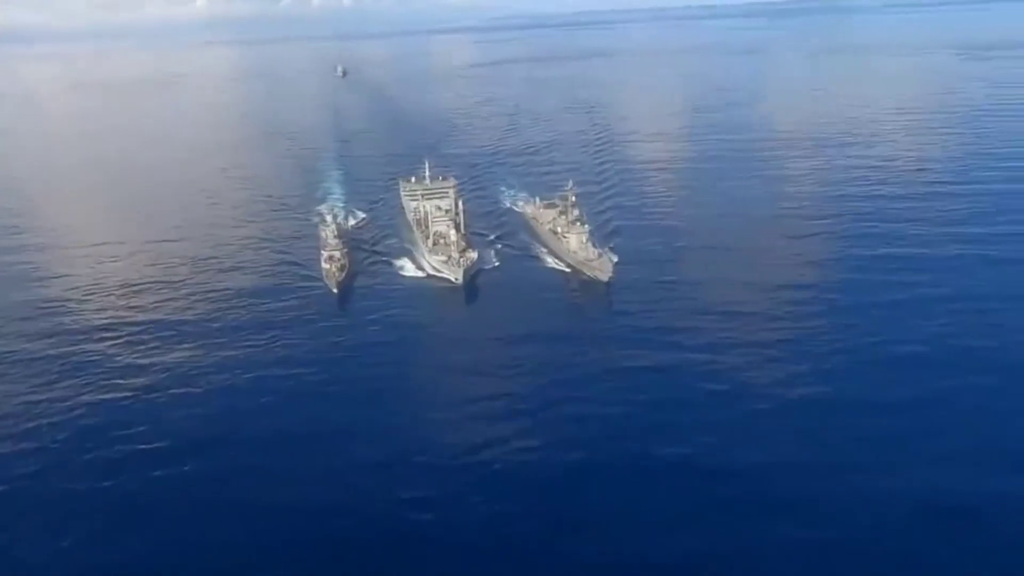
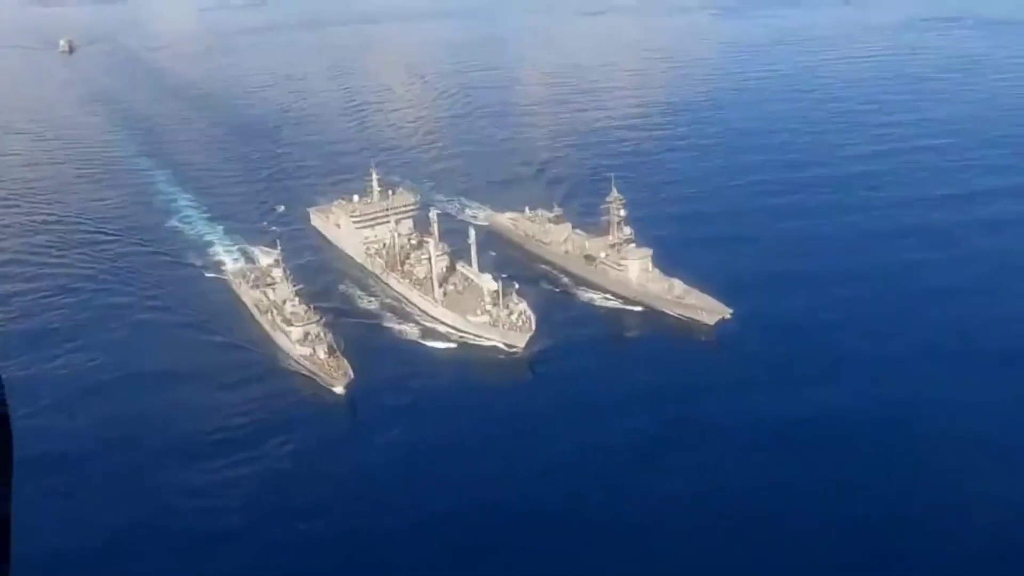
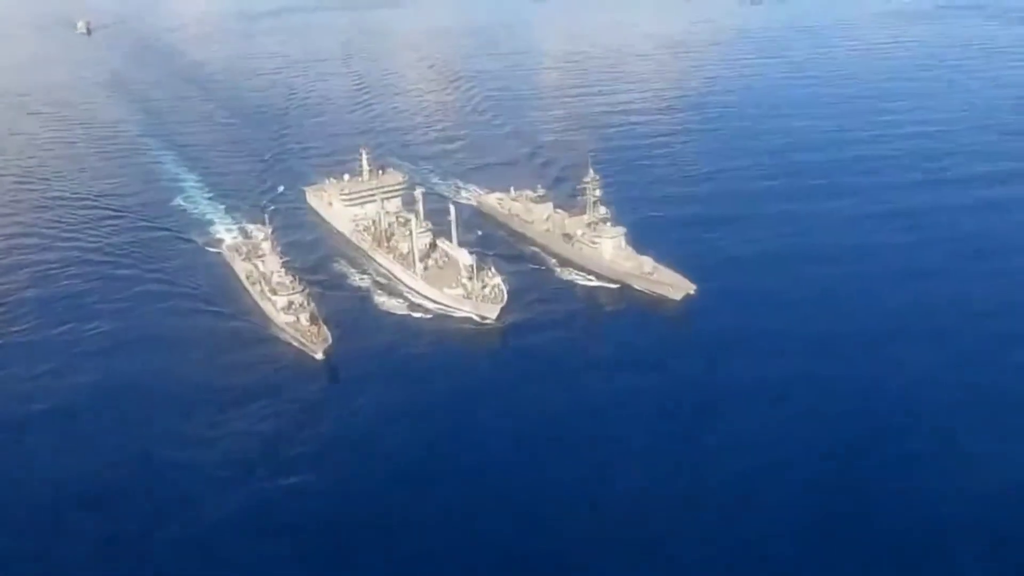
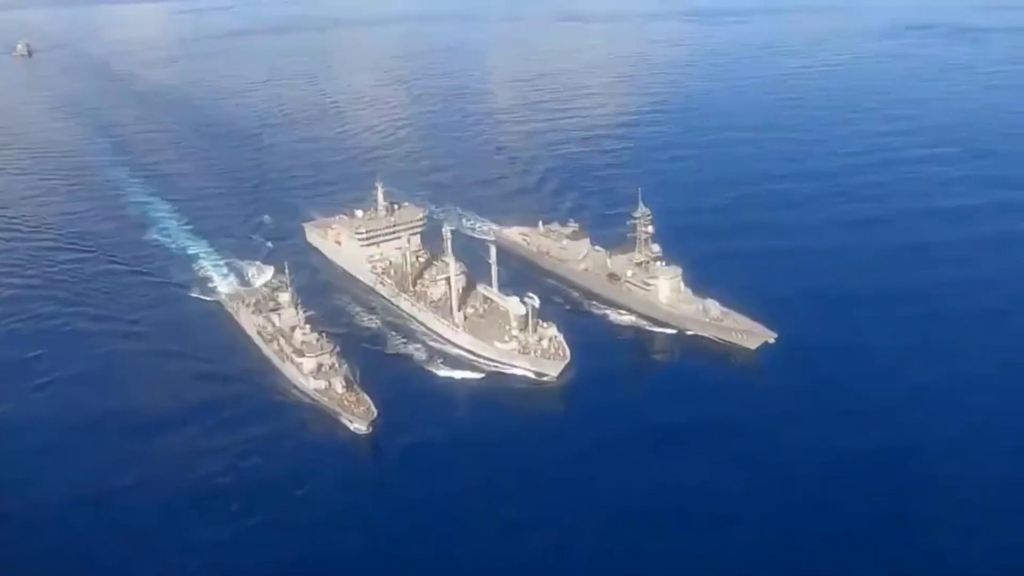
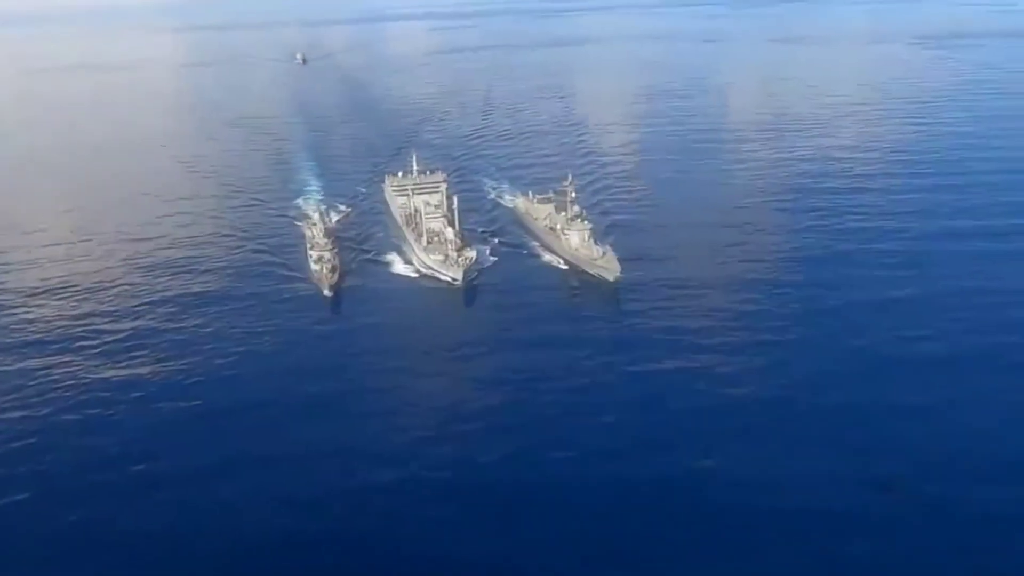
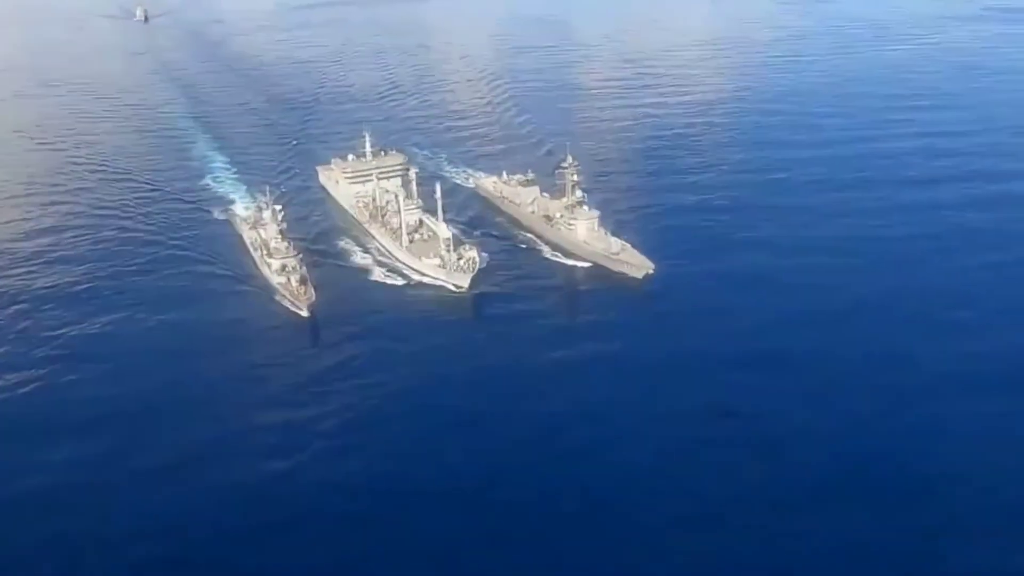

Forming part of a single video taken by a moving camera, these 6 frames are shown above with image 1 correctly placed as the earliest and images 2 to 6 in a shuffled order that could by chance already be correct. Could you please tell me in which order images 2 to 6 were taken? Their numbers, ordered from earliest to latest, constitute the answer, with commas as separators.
5, 6, 3, 2, 4
